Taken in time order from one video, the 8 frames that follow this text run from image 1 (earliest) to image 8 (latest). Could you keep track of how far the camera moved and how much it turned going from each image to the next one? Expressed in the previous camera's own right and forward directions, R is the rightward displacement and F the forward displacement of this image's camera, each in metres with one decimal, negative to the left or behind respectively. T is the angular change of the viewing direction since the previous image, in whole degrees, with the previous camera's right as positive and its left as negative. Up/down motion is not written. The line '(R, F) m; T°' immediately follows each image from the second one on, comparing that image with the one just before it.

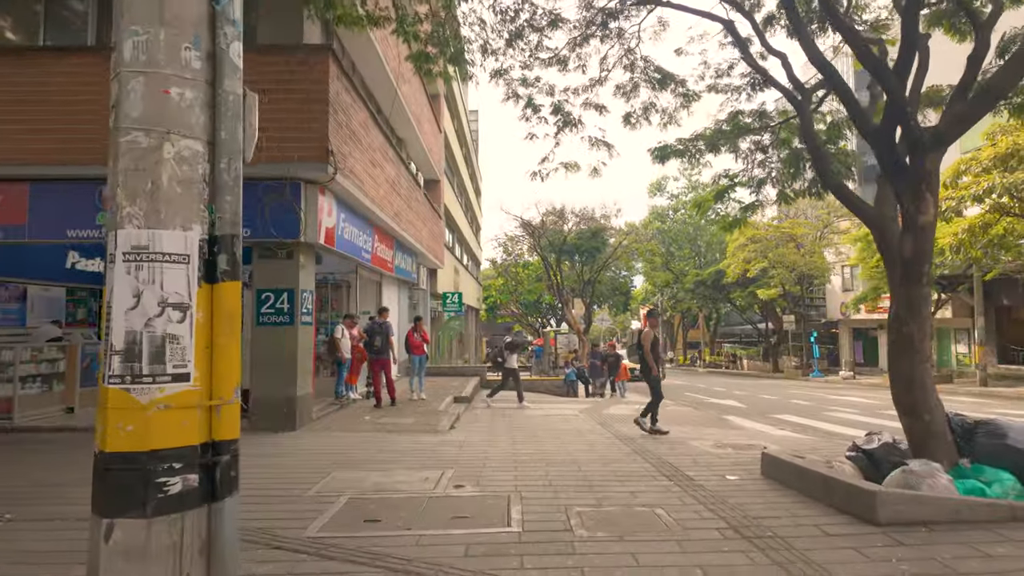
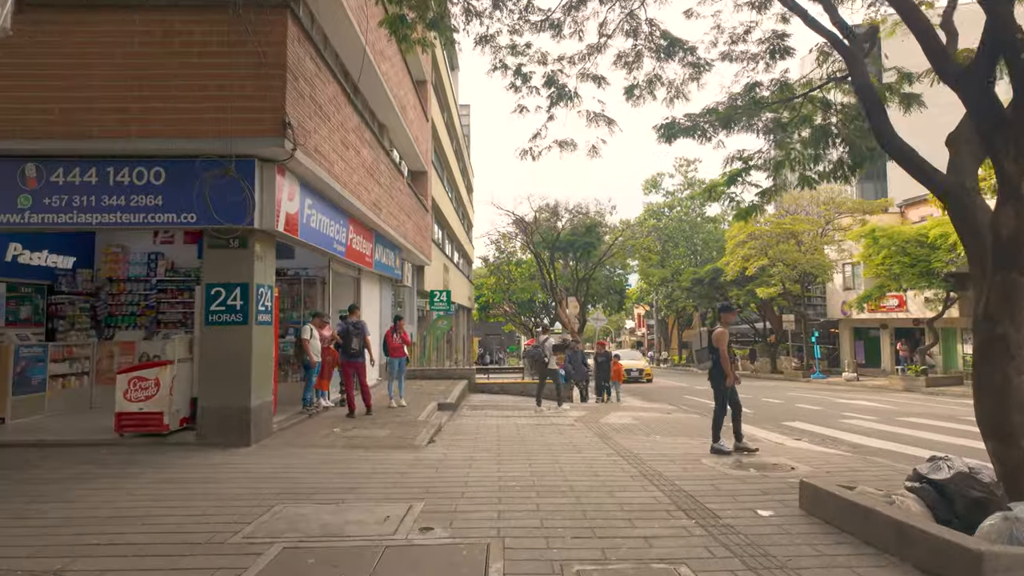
(+0.1, +1.2) m; +1°
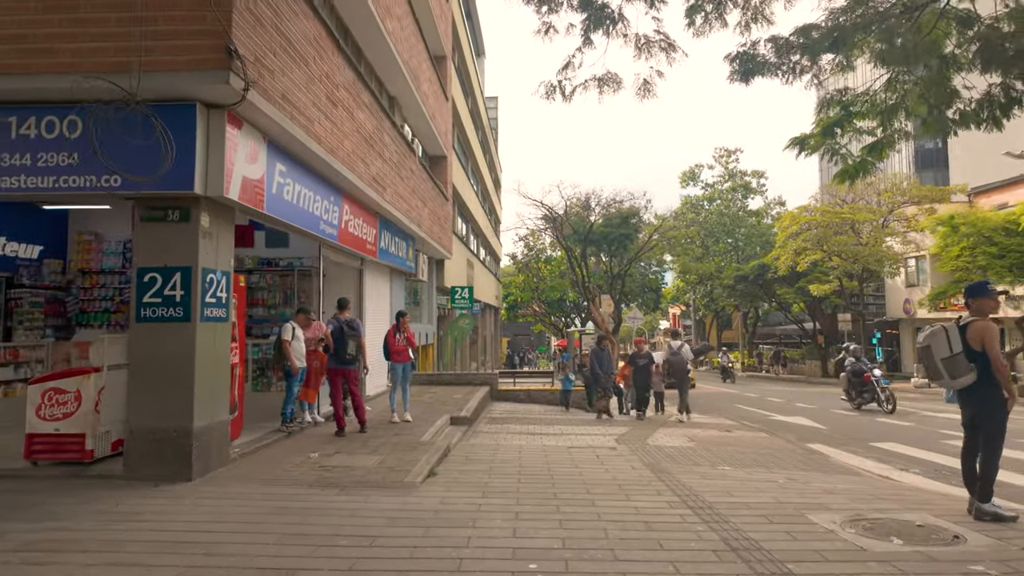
(+0.1, +2.1) m; -3°
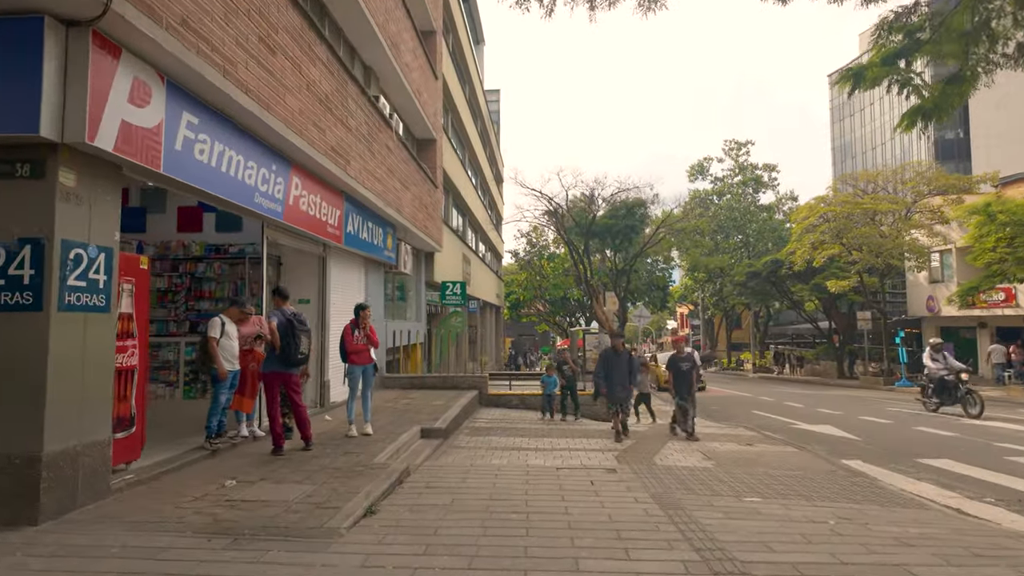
(+0.4, +1.6) m; -1°
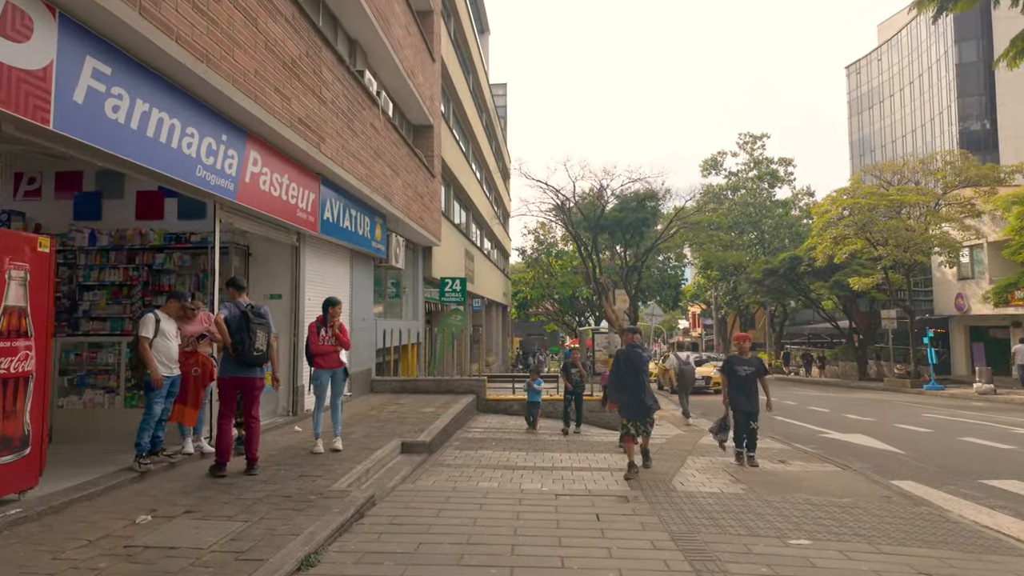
(+0.2, +1.2) m; -1°
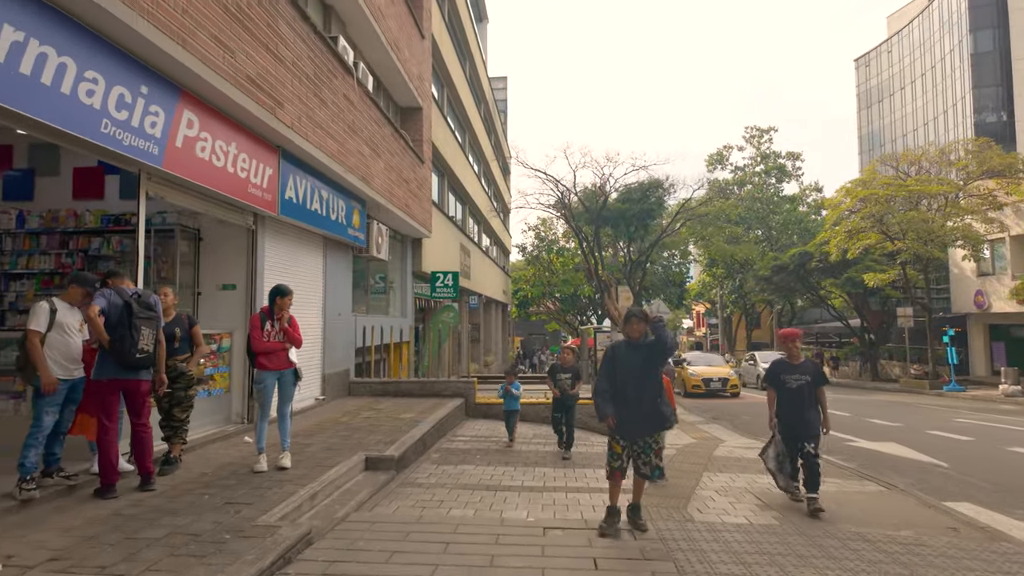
(+0.2, +1.2) m; 0°
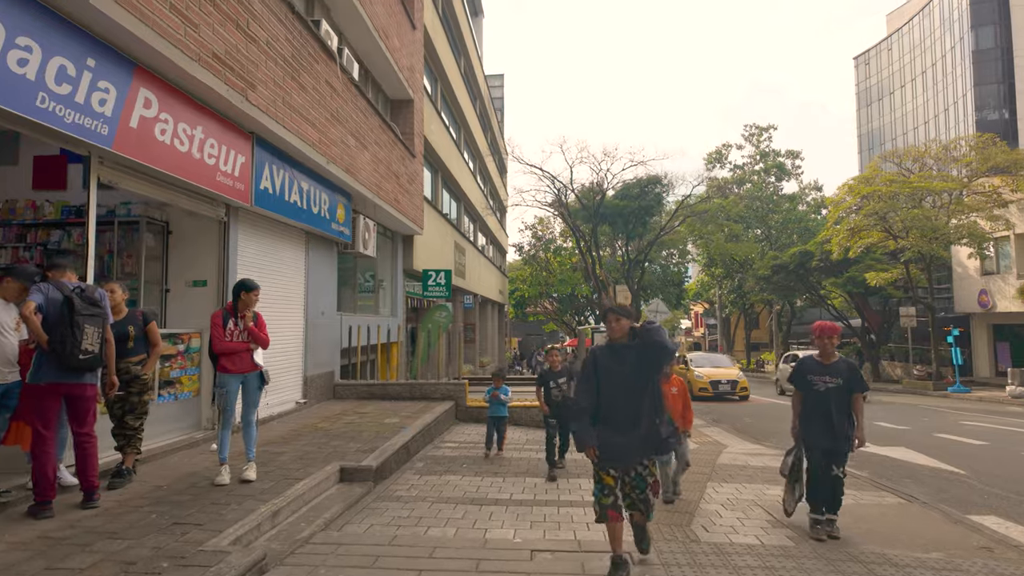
(+0.1, +0.5) m; 0°
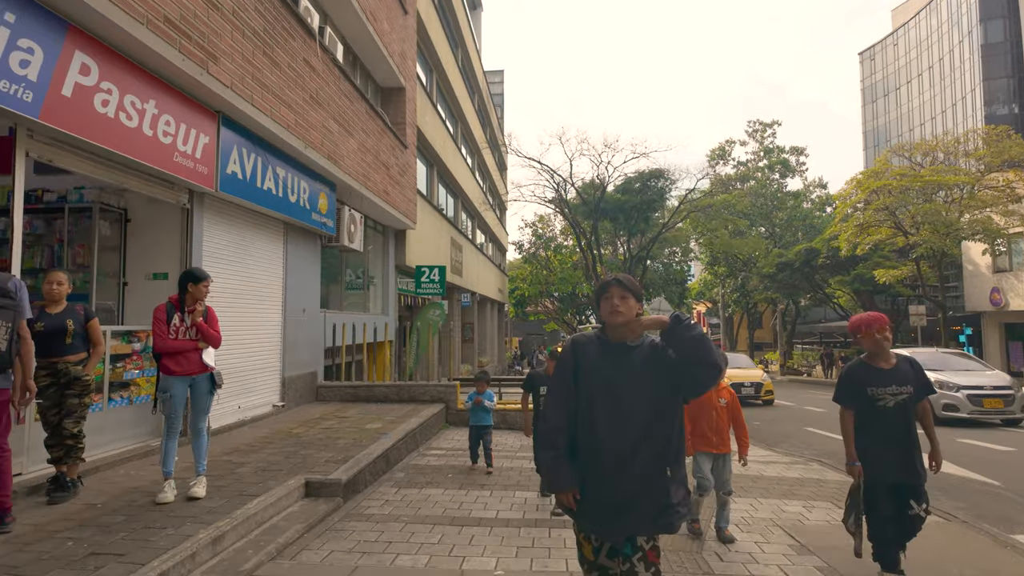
(+0.1, +0.7) m; 0°
